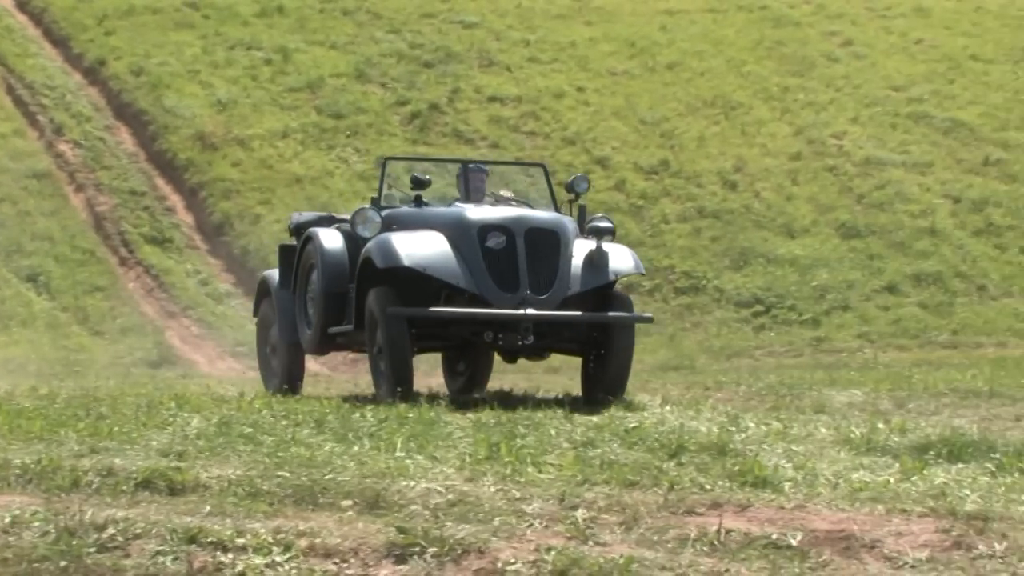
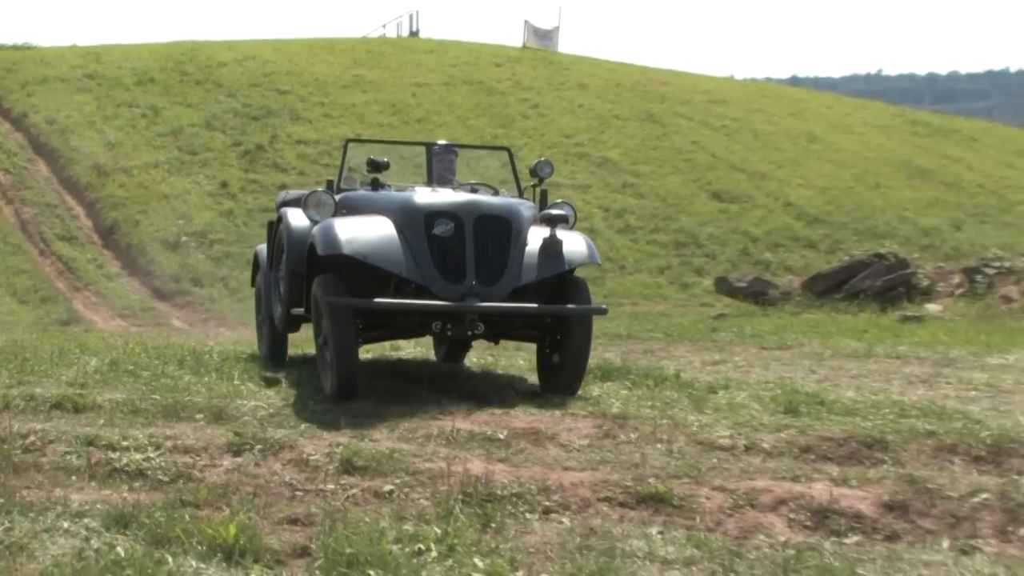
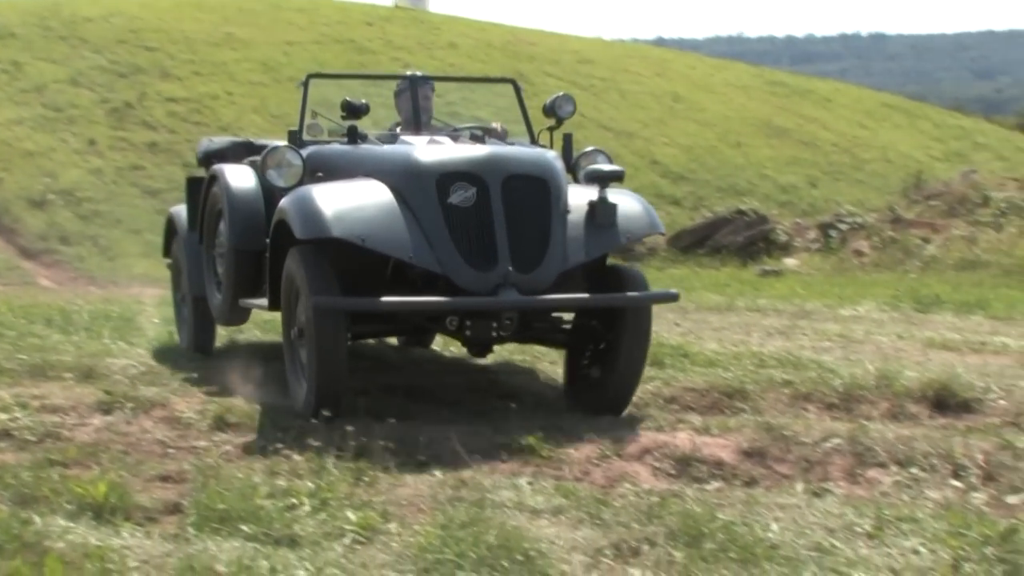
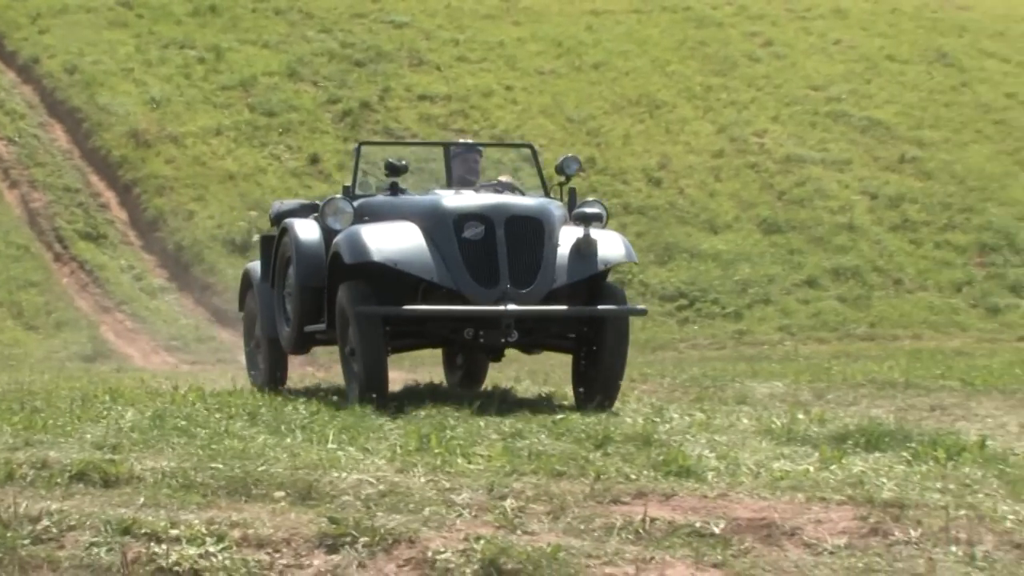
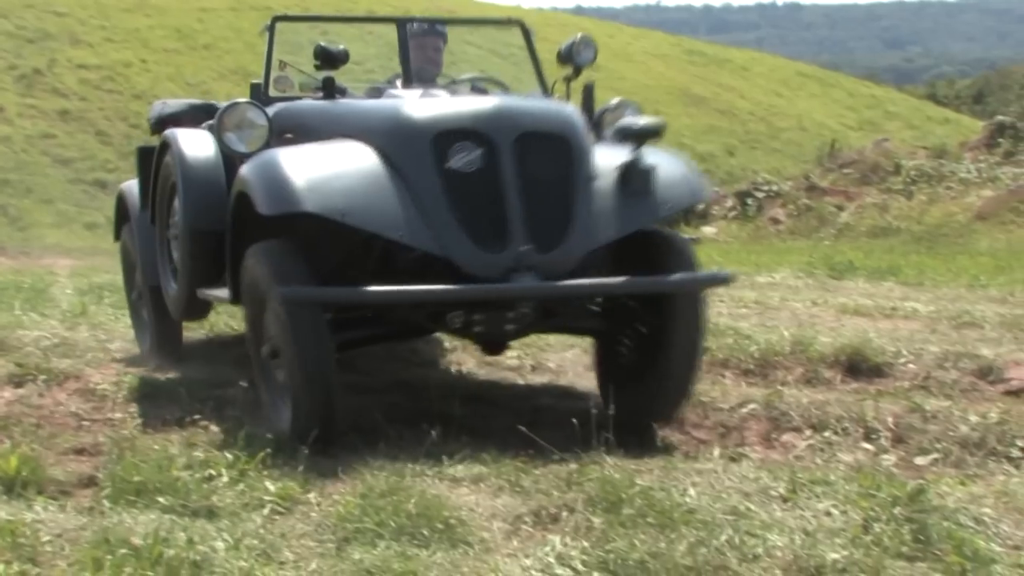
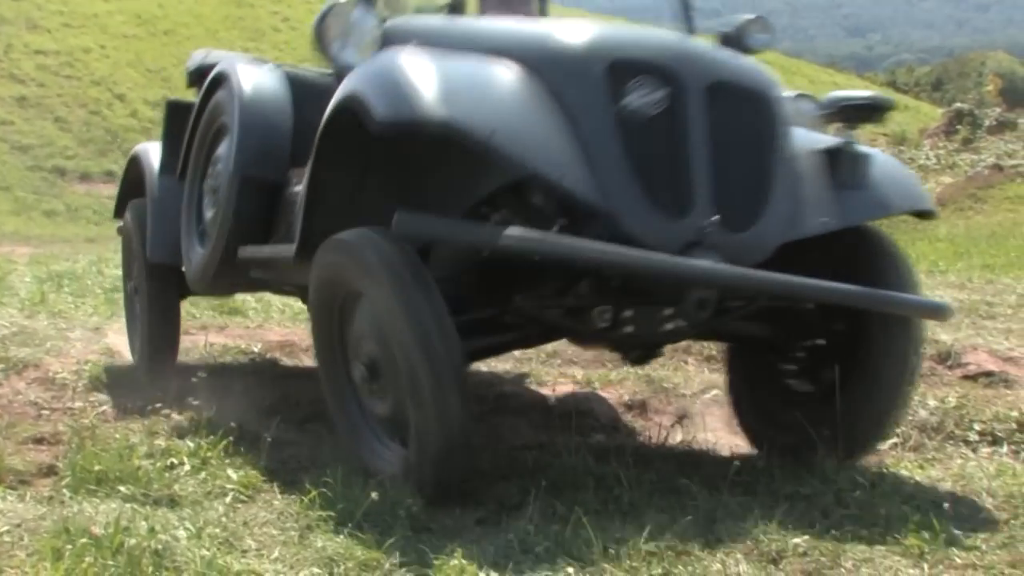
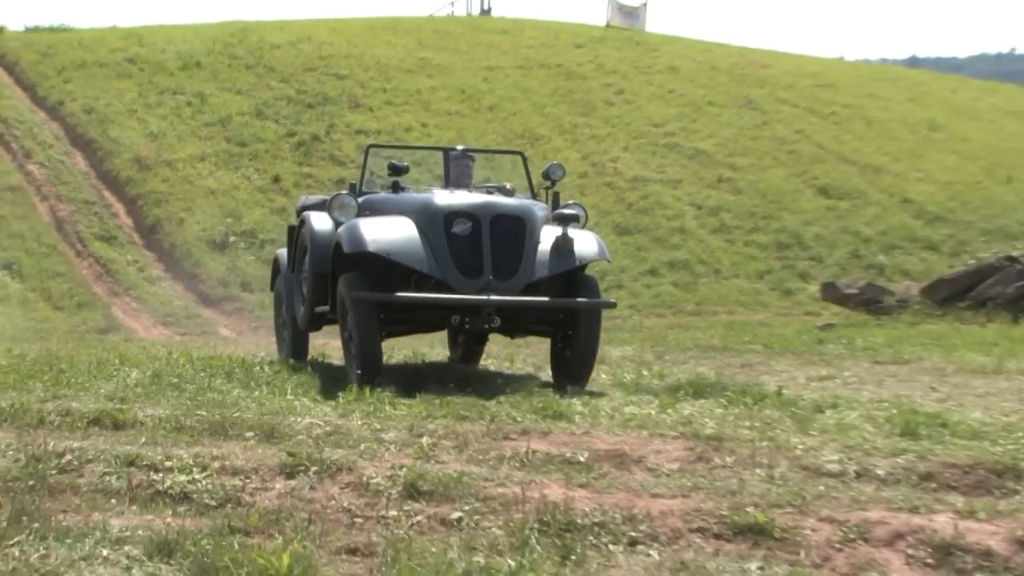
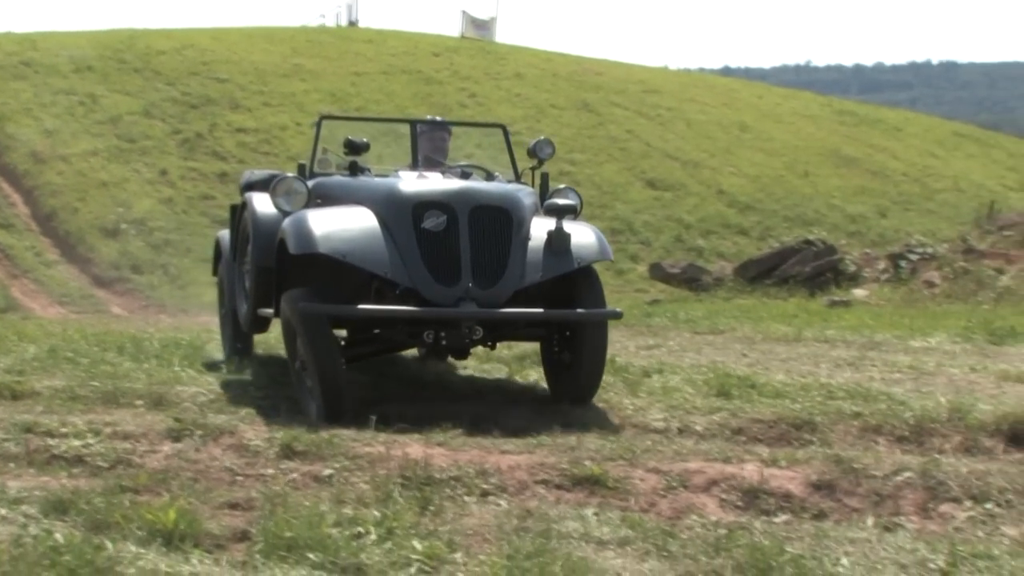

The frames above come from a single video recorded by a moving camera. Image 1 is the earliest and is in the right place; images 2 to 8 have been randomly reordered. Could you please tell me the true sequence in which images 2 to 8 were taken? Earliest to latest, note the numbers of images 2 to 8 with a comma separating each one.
4, 7, 2, 8, 3, 5, 6
